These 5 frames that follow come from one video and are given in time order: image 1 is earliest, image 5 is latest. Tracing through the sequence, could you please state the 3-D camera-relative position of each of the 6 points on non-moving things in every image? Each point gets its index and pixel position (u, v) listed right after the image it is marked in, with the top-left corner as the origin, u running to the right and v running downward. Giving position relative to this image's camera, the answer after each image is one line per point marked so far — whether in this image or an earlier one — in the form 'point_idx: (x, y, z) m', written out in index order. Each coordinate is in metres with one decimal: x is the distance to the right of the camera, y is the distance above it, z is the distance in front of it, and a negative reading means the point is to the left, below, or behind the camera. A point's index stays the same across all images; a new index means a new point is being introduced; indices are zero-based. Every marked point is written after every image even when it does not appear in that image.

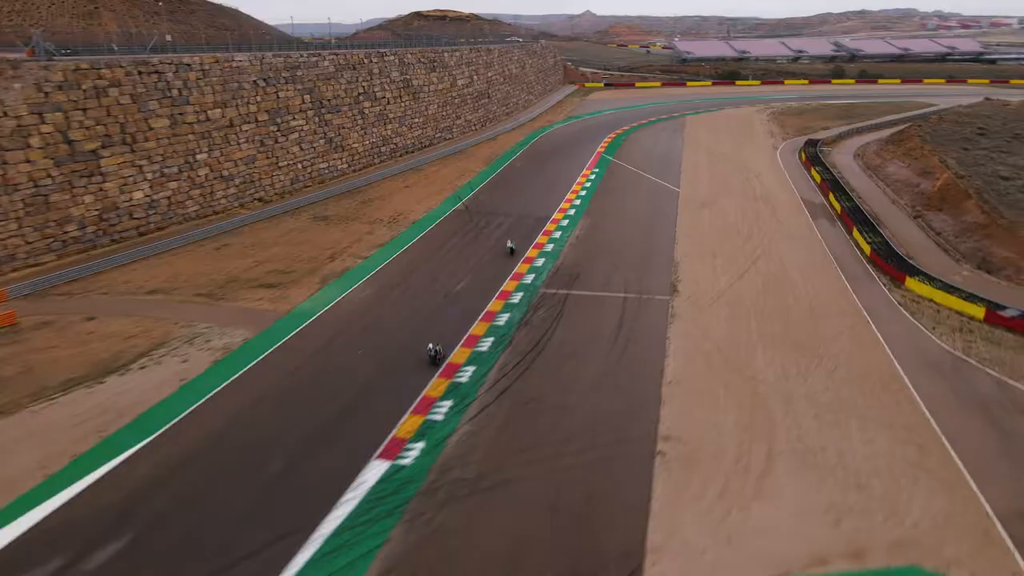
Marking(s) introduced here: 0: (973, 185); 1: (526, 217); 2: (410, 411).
0: (+10.9, +2.4, +17.7) m
1: (+0.3, +1.7, +17.4) m
2: (-1.2, -1.4, +8.6) m
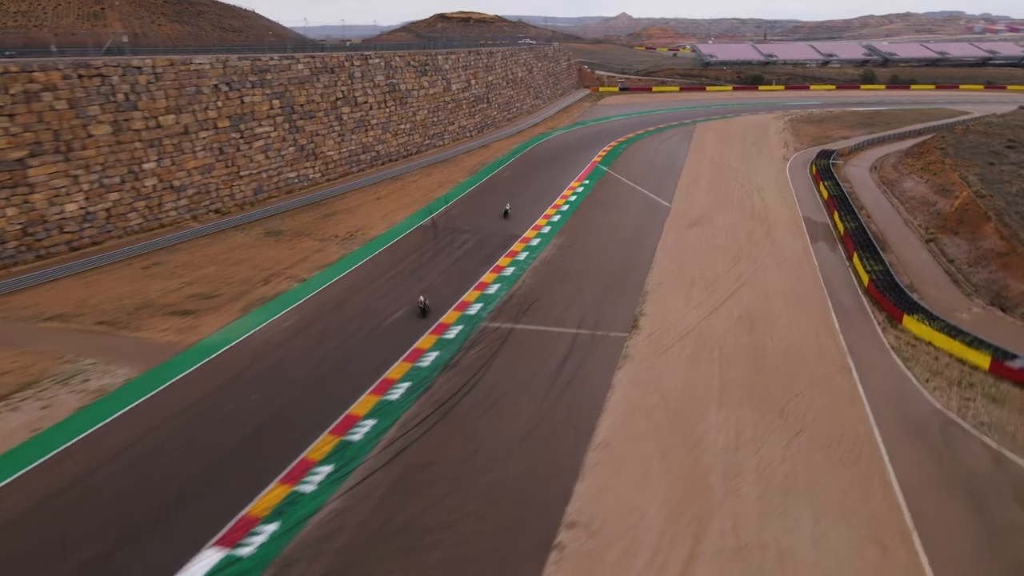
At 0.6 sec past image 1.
0: (+10.3, +1.8, +16.0) m
1: (-0.4, +1.2, +16.1) m
2: (-2.3, -1.9, +7.3) m
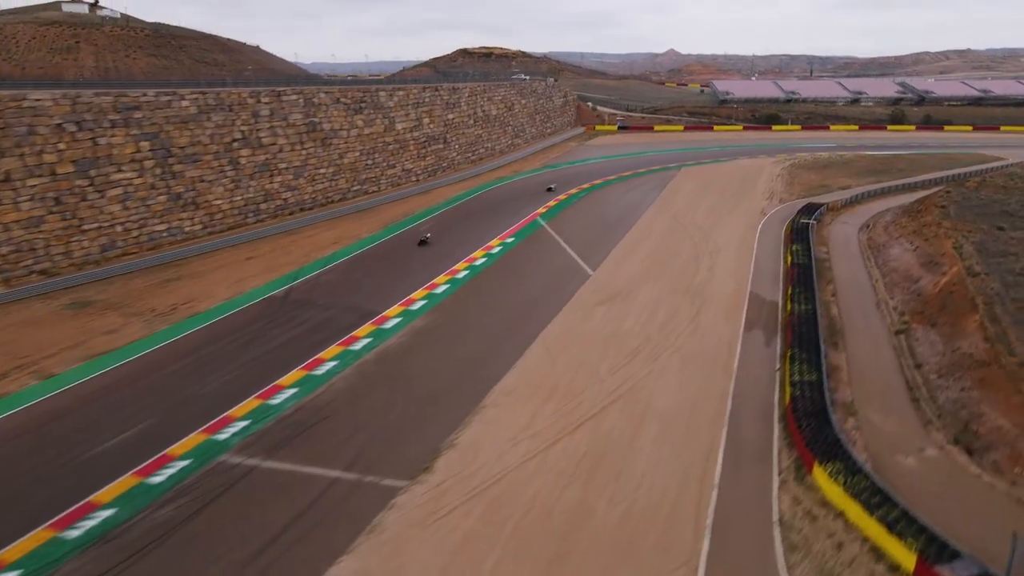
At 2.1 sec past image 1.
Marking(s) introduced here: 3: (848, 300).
0: (+7.8, 0.0, +12.4) m
1: (-2.8, -0.4, +13.1) m
2: (-5.3, -3.0, +4.4) m
3: (+6.4, -0.2, +14.2) m
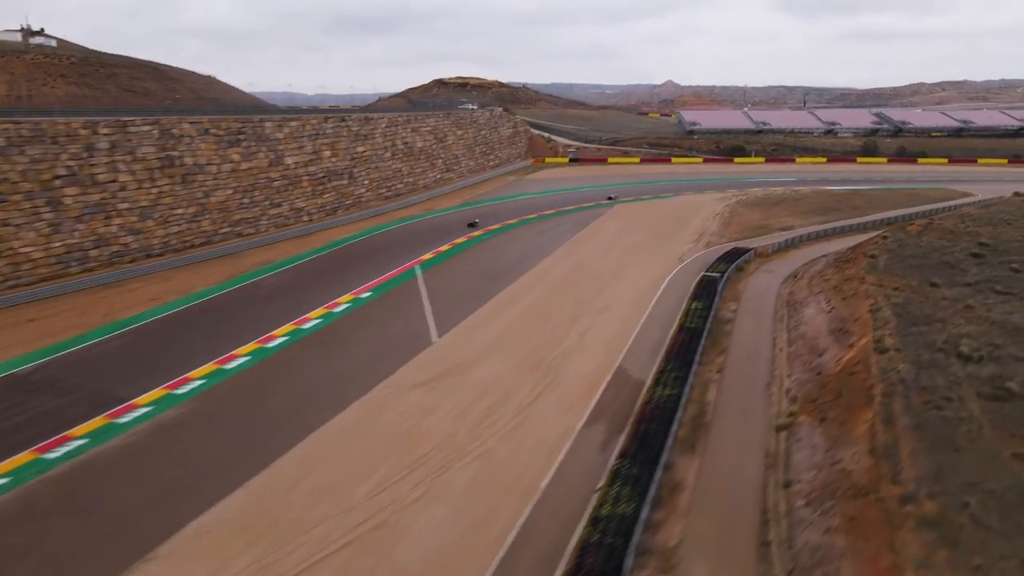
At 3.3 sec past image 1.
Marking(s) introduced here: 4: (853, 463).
0: (+4.9, -1.1, +9.7) m
1: (-5.8, -1.5, +10.4) m
2: (-8.3, -3.7, +1.6) m
3: (+3.4, -1.4, +11.5) m
4: (+3.6, -1.9, +7.9) m
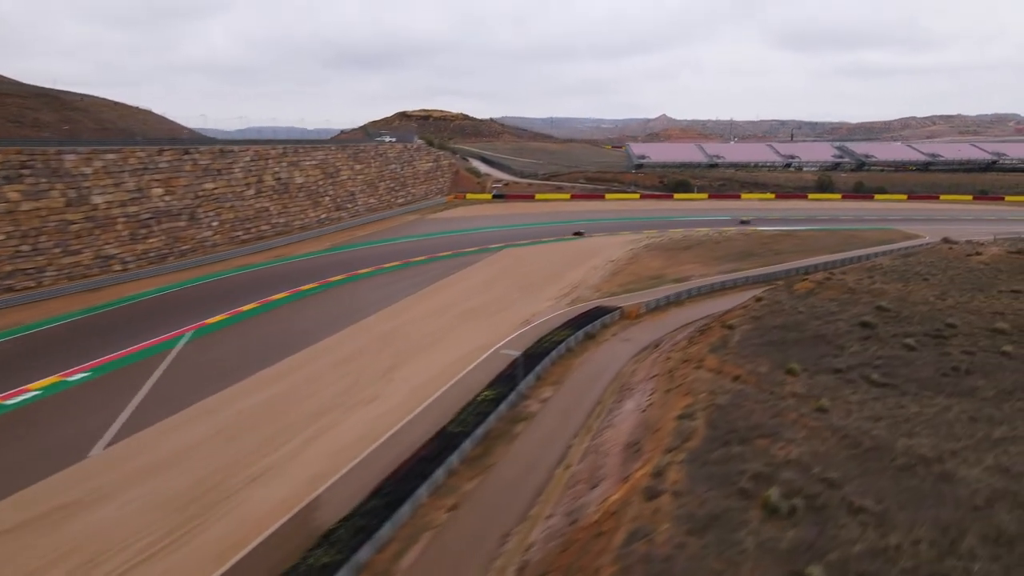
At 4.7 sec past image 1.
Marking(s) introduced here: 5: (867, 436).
0: (+1.1, -2.1, +6.2) m
1: (-9.6, -2.5, +6.9) m
2: (-12.1, -4.4, -2.0) m
3: (-0.4, -2.5, +8.0) m
4: (-0.2, -2.8, +4.4) m
5: (+3.9, -1.6, +8.1) m
